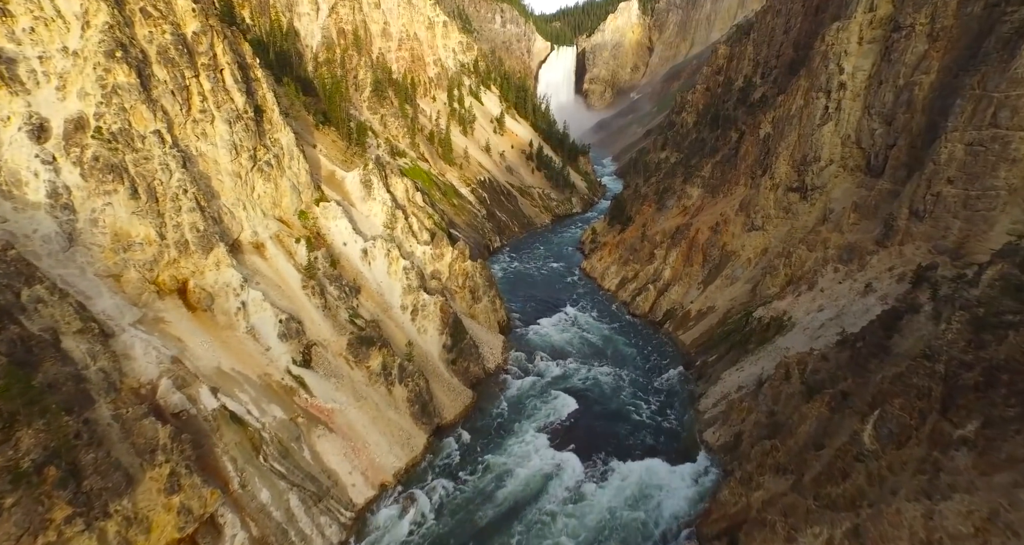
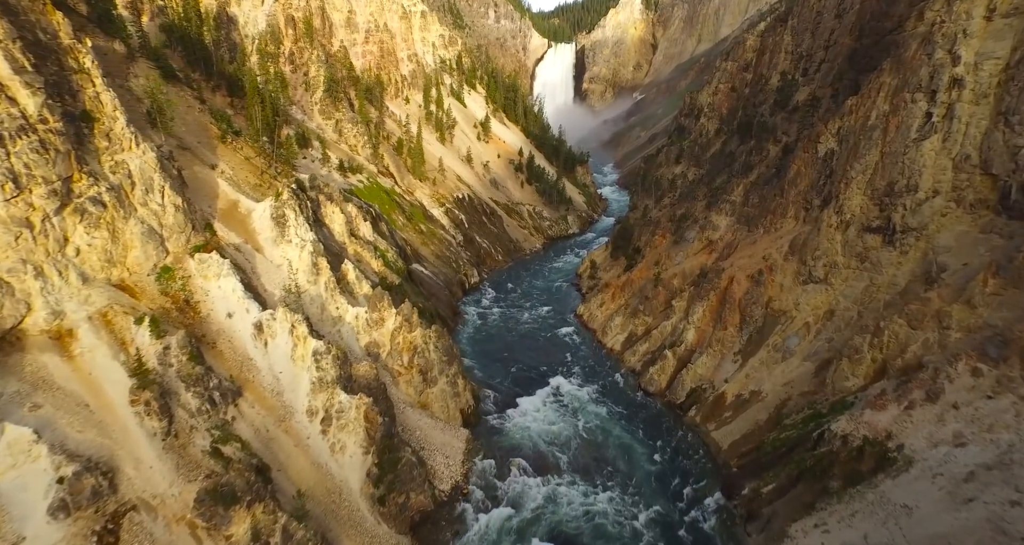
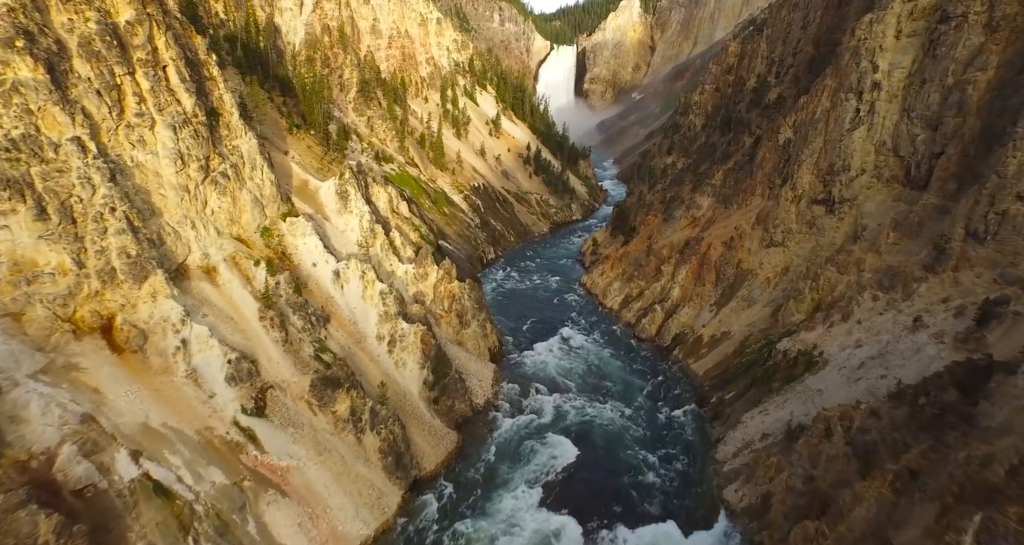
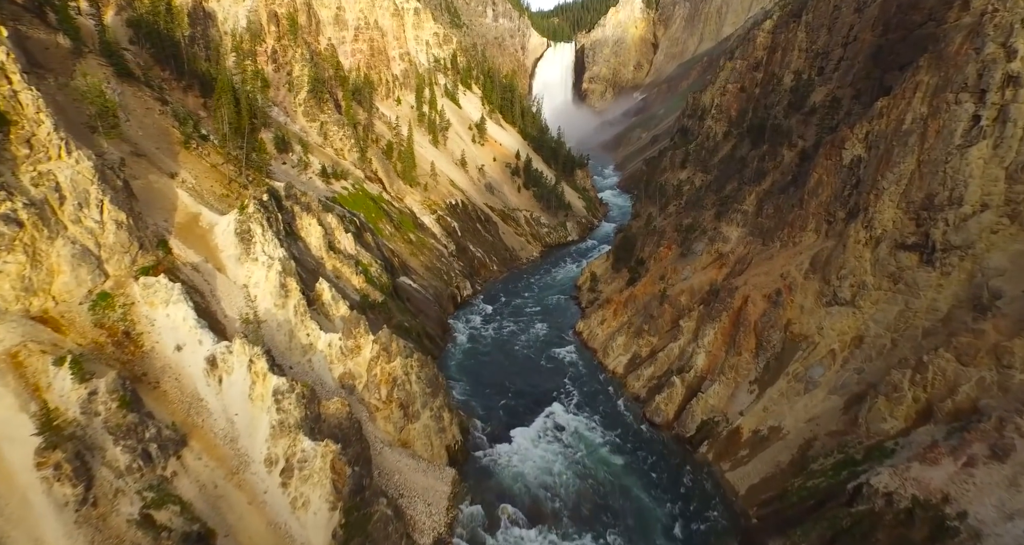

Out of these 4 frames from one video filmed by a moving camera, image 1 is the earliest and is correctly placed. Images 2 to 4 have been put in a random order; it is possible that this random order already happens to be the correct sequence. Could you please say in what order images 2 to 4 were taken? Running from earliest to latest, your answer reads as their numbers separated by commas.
3, 2, 4
